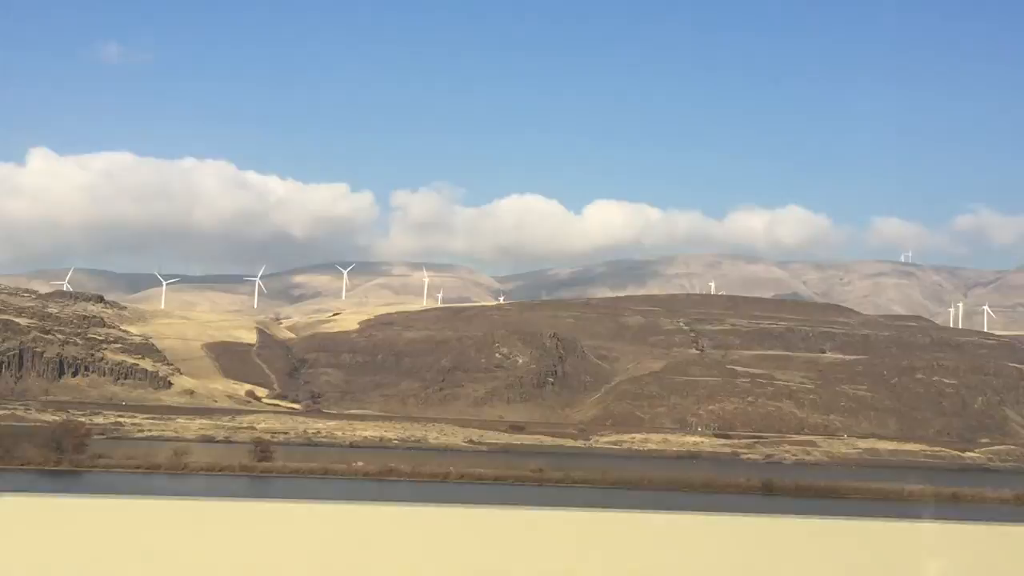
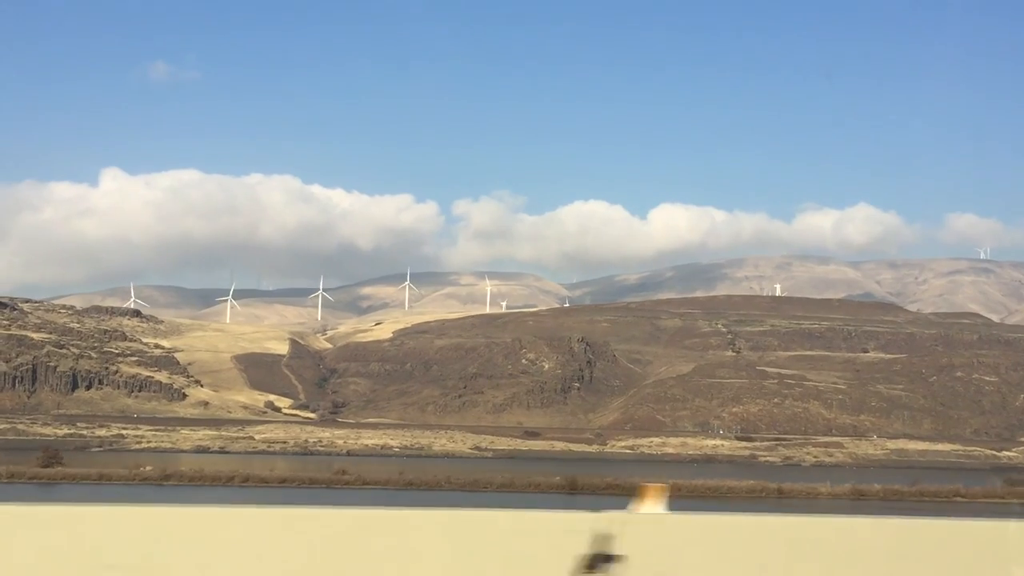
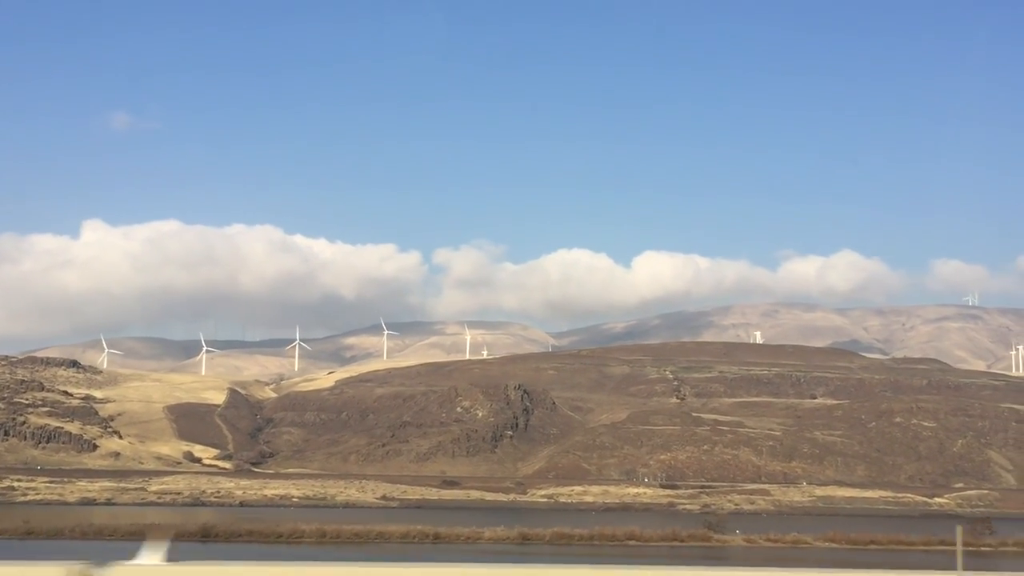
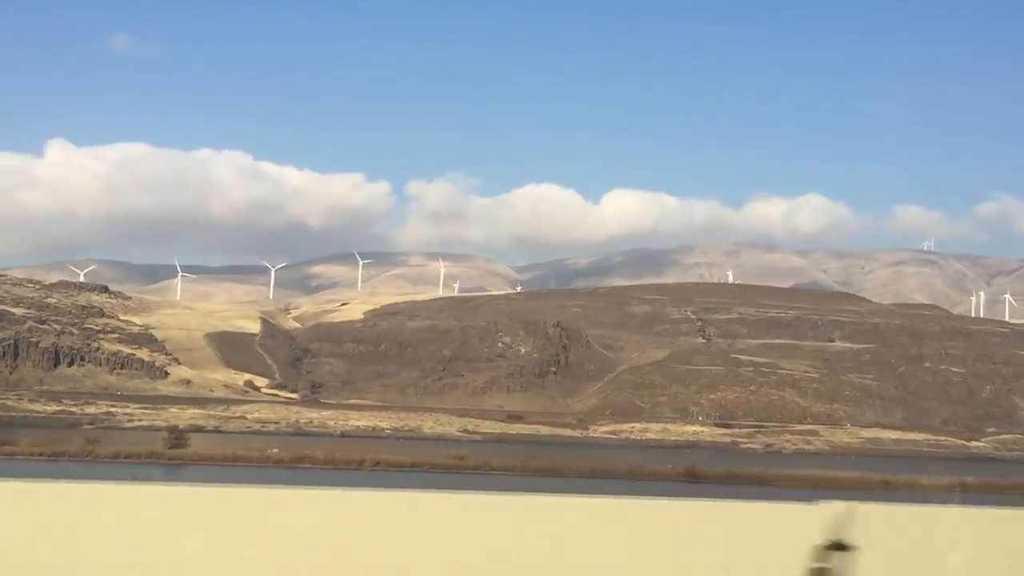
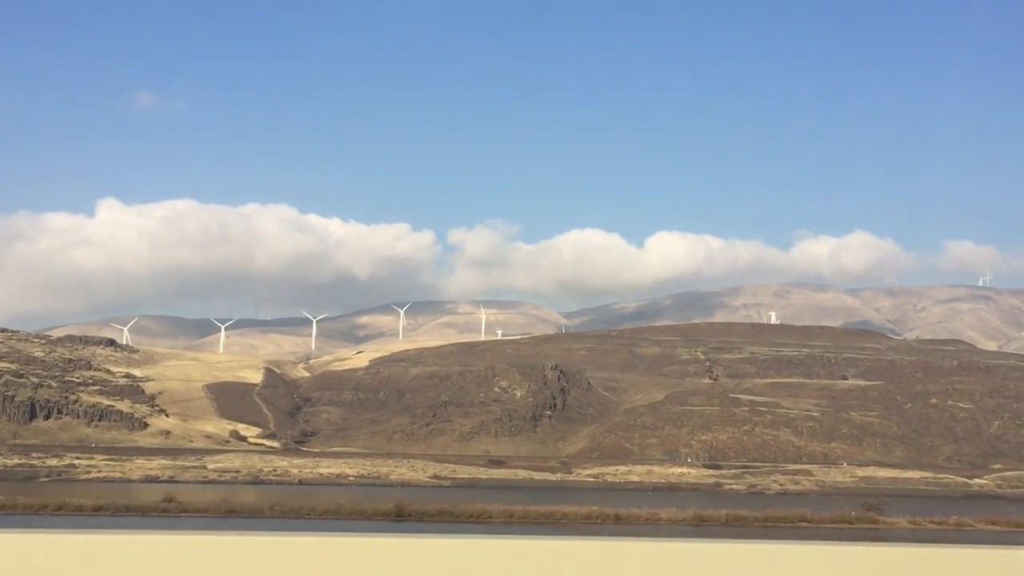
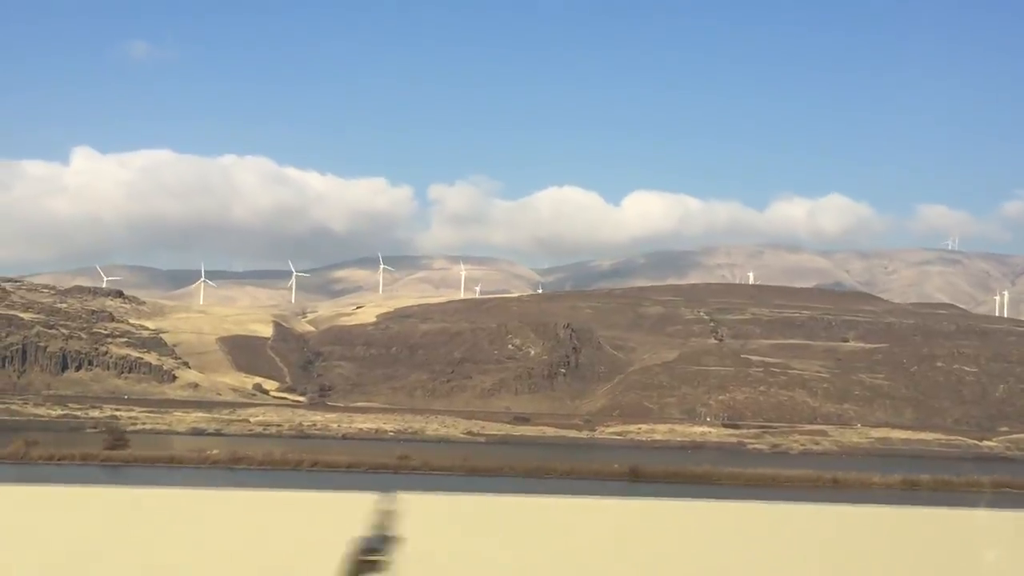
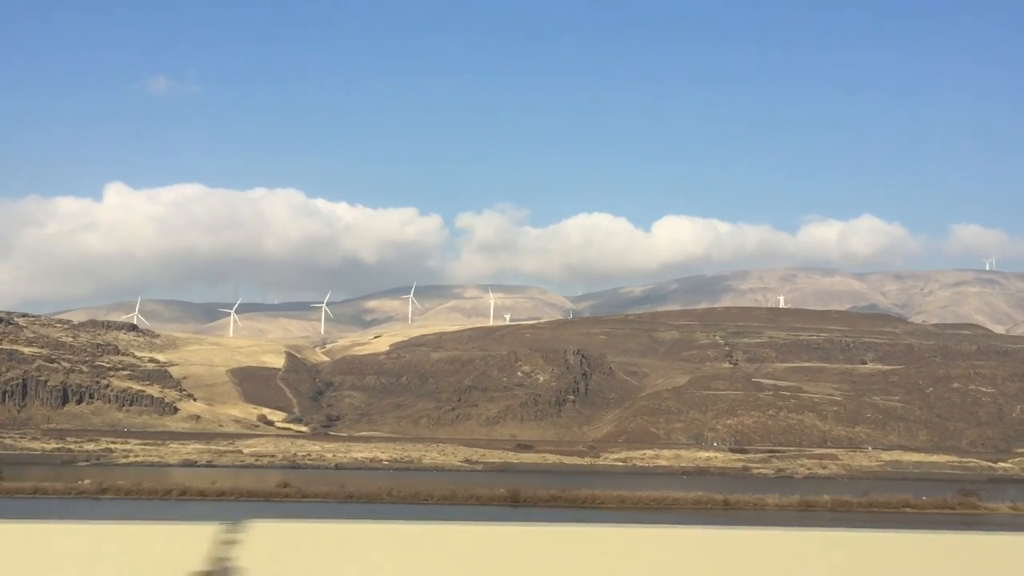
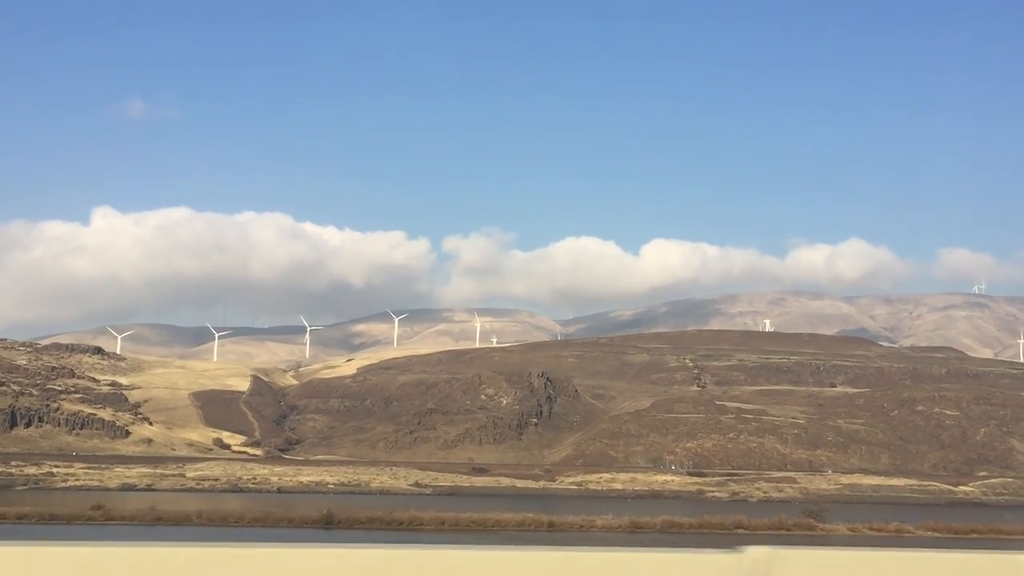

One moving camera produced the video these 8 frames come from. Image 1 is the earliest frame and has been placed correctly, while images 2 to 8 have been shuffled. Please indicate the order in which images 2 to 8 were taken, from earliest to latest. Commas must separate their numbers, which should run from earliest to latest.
4, 6, 2, 7, 5, 8, 3
